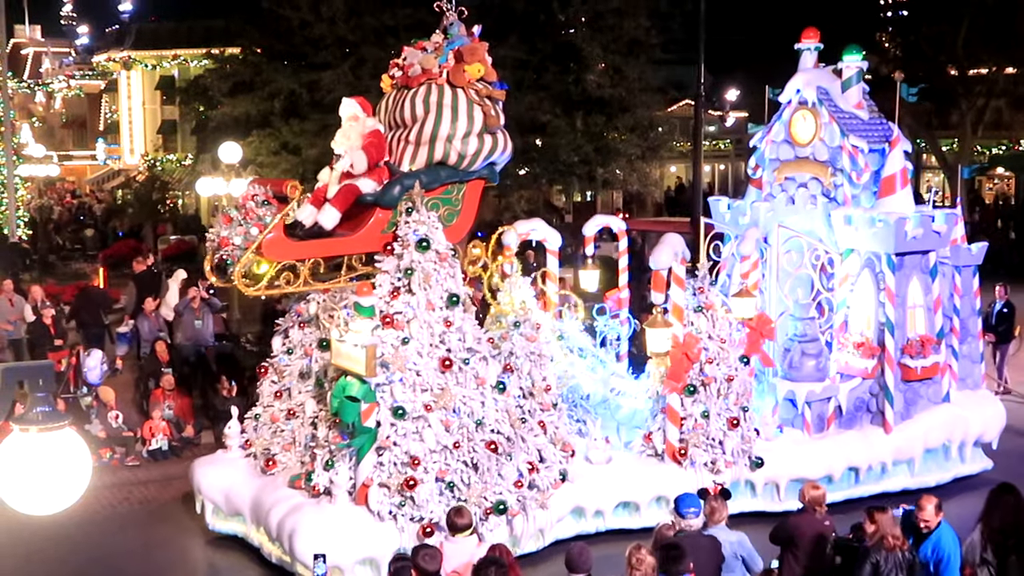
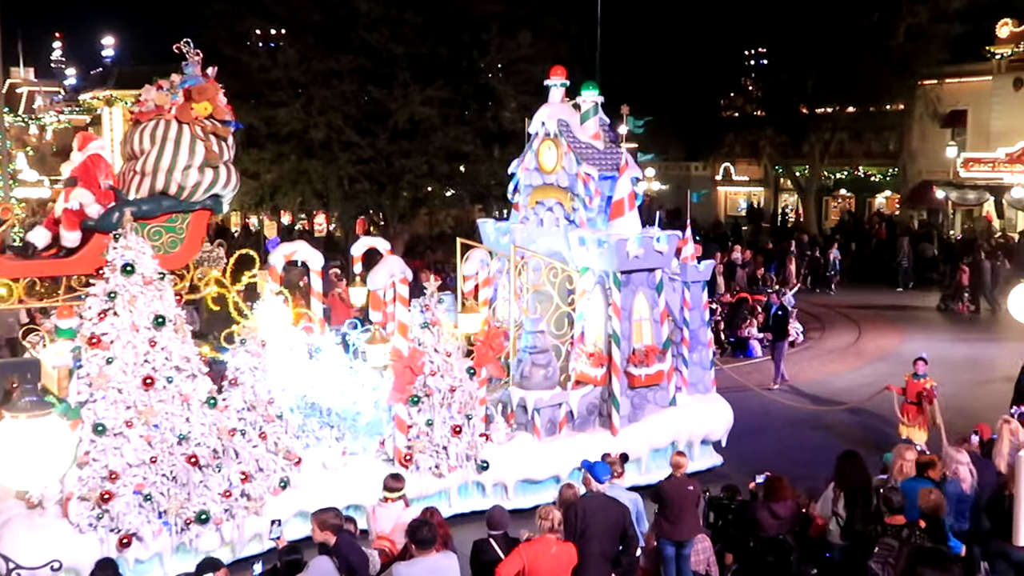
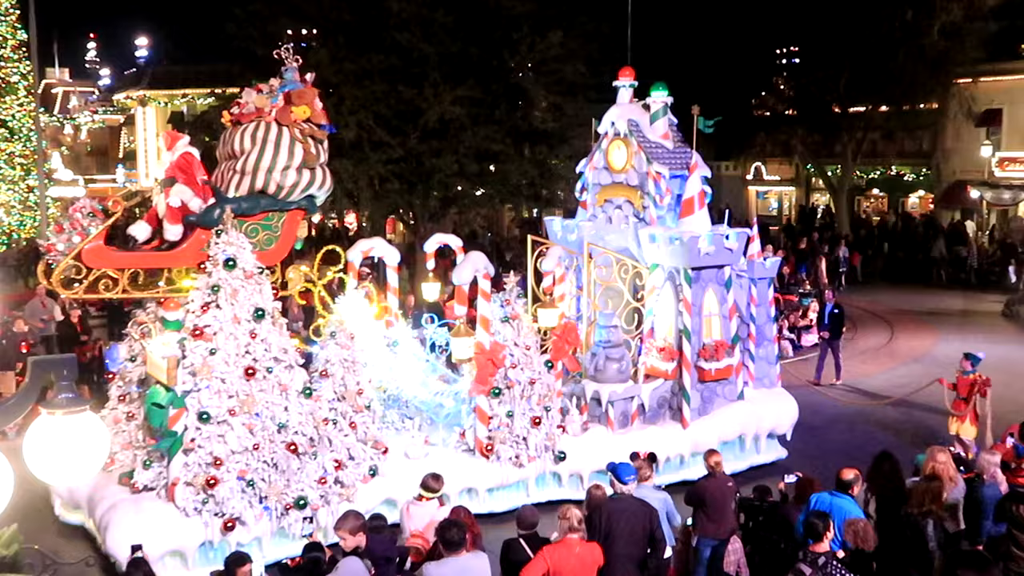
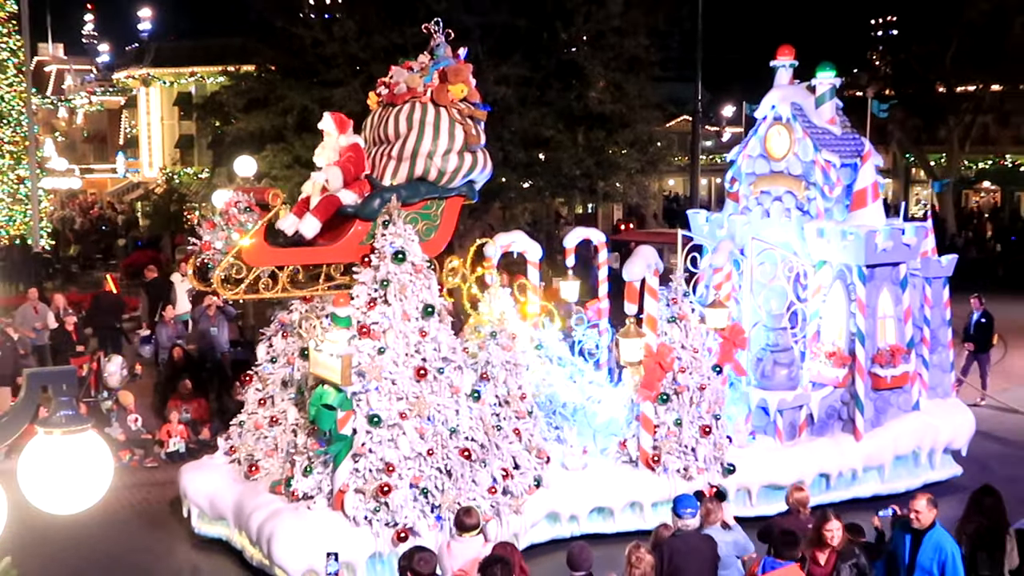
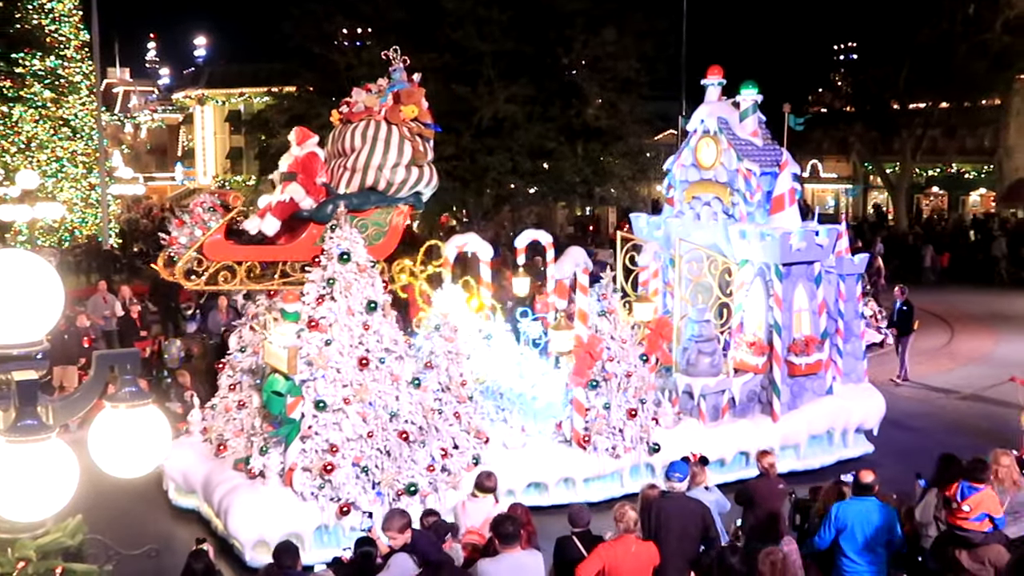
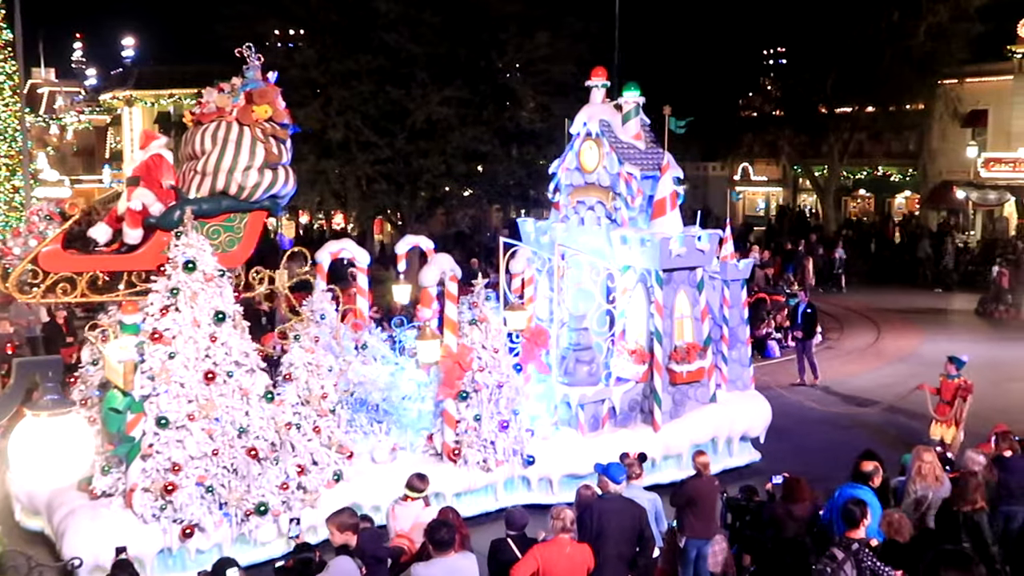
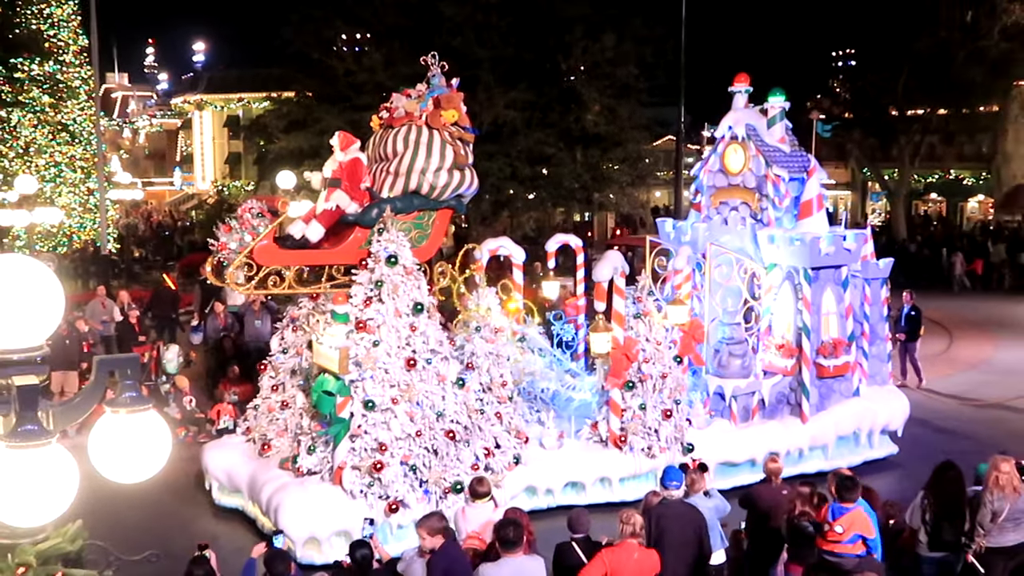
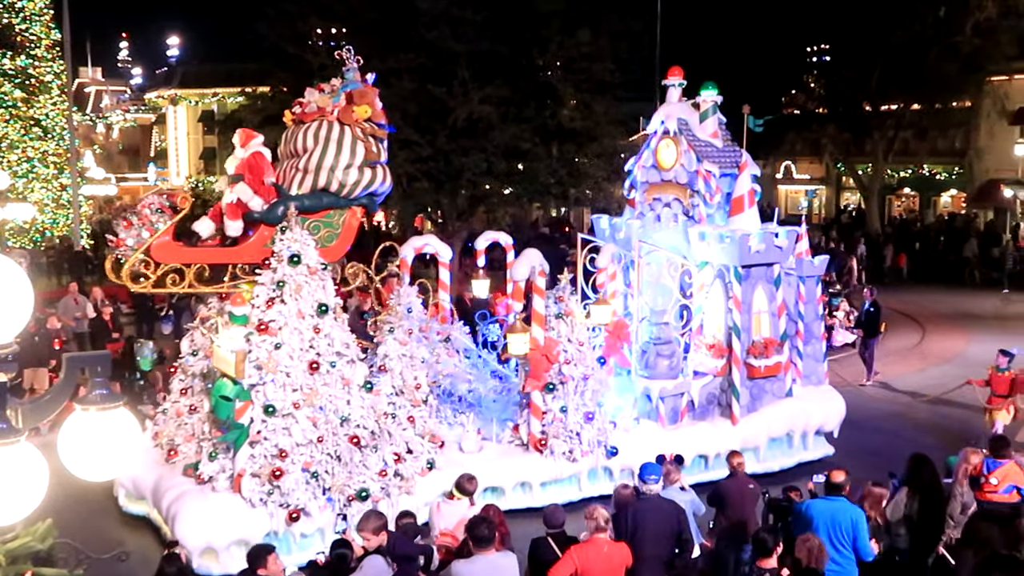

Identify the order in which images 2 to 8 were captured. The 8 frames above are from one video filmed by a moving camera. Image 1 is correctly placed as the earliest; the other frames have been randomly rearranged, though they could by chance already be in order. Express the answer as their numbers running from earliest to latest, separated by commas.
4, 7, 5, 8, 3, 6, 2
